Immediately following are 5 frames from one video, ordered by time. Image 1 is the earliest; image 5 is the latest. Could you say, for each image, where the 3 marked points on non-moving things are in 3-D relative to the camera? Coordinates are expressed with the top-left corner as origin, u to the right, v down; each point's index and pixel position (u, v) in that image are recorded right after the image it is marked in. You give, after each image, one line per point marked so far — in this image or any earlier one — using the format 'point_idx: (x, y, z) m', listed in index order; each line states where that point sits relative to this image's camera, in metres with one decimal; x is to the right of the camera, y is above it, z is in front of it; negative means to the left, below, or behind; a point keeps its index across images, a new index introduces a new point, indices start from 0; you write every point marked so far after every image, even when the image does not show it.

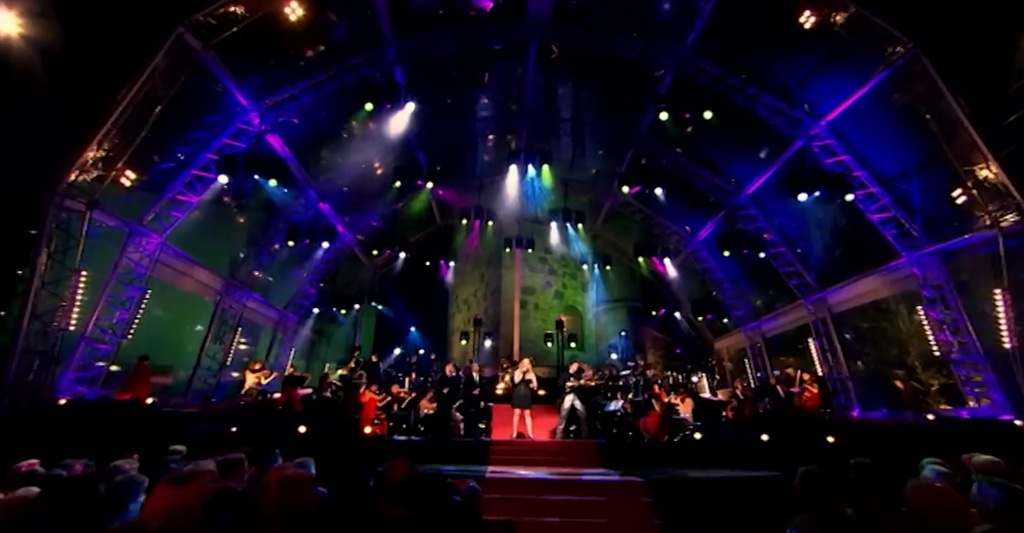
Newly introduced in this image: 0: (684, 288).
0: (+7.7, -0.7, +17.4) m
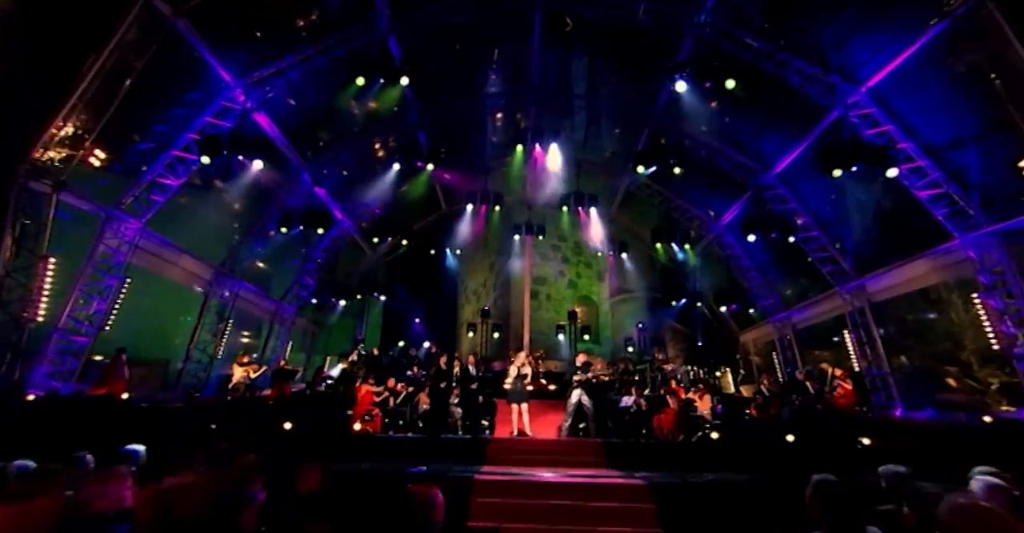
0: (+8.0, -0.2, +16.3) m
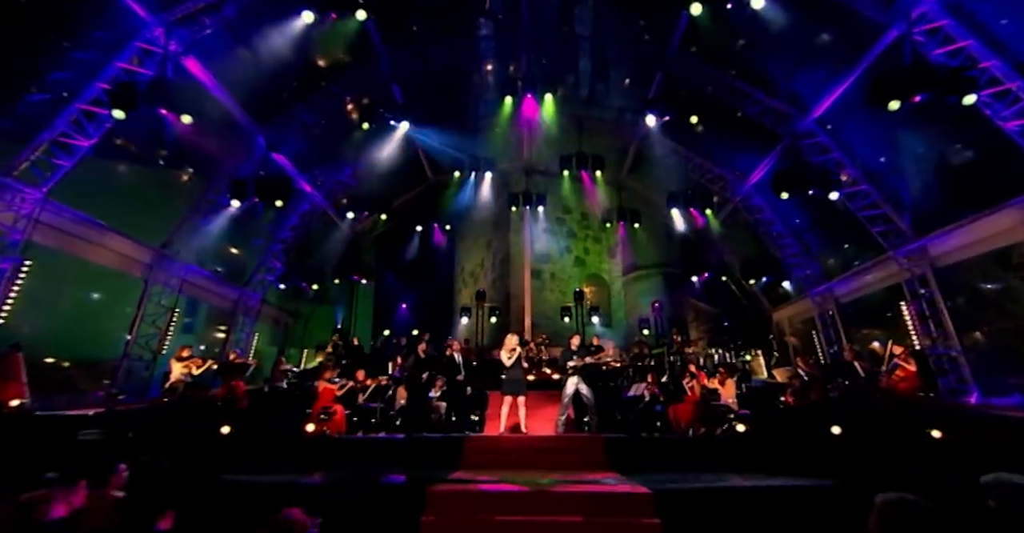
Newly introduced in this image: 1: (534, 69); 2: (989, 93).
0: (+7.9, +0.9, +14.4) m
1: (+0.7, +5.9, +12.0) m
2: (+9.3, +3.4, +7.6) m
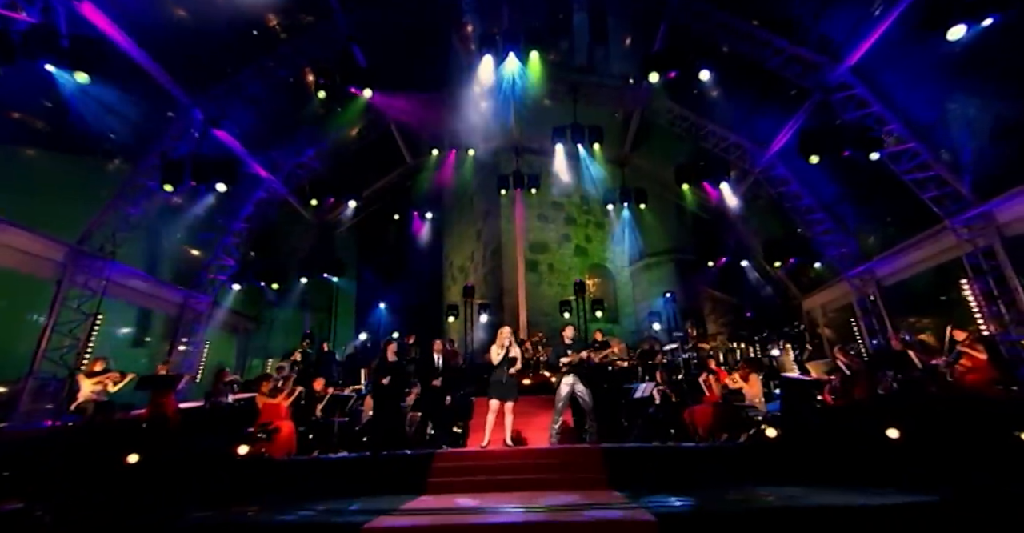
0: (+7.6, +1.4, +12.8) m
1: (+0.2, +6.2, +10.5) m
2: (+8.9, +4.0, +6.0) m
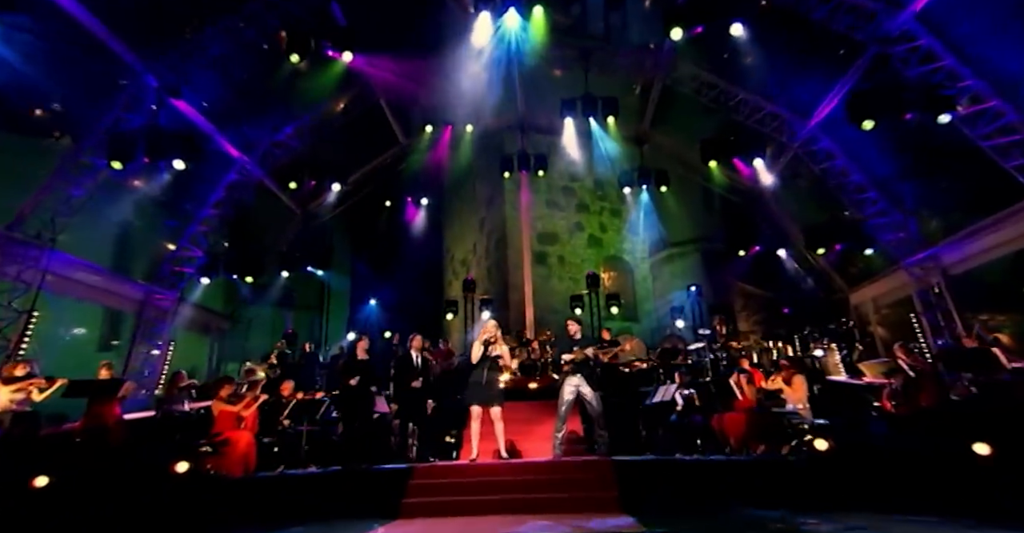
0: (+7.8, +1.7, +11.3) m
1: (+0.3, +6.5, +9.2) m
2: (+8.8, +4.3, +4.6) m
